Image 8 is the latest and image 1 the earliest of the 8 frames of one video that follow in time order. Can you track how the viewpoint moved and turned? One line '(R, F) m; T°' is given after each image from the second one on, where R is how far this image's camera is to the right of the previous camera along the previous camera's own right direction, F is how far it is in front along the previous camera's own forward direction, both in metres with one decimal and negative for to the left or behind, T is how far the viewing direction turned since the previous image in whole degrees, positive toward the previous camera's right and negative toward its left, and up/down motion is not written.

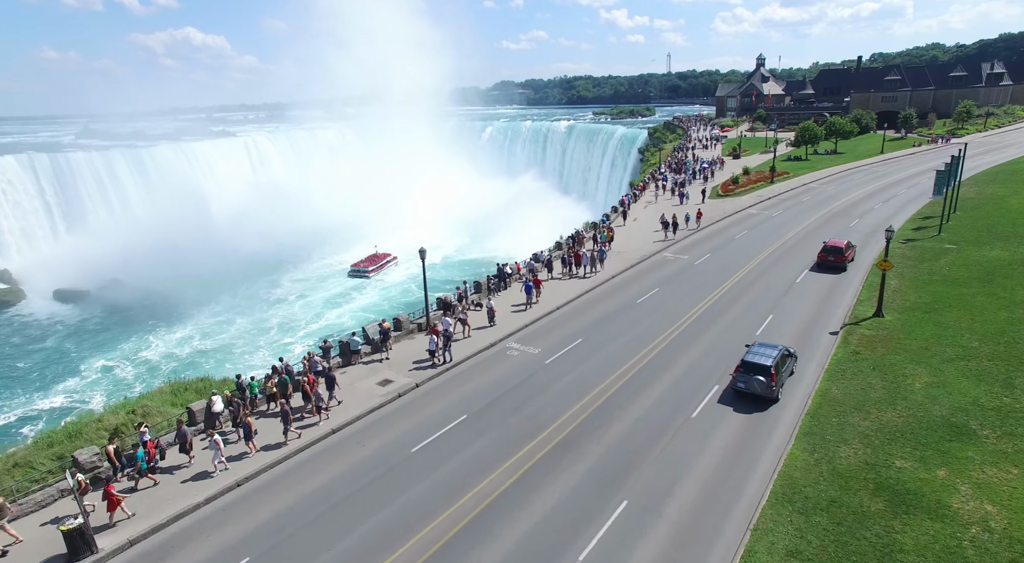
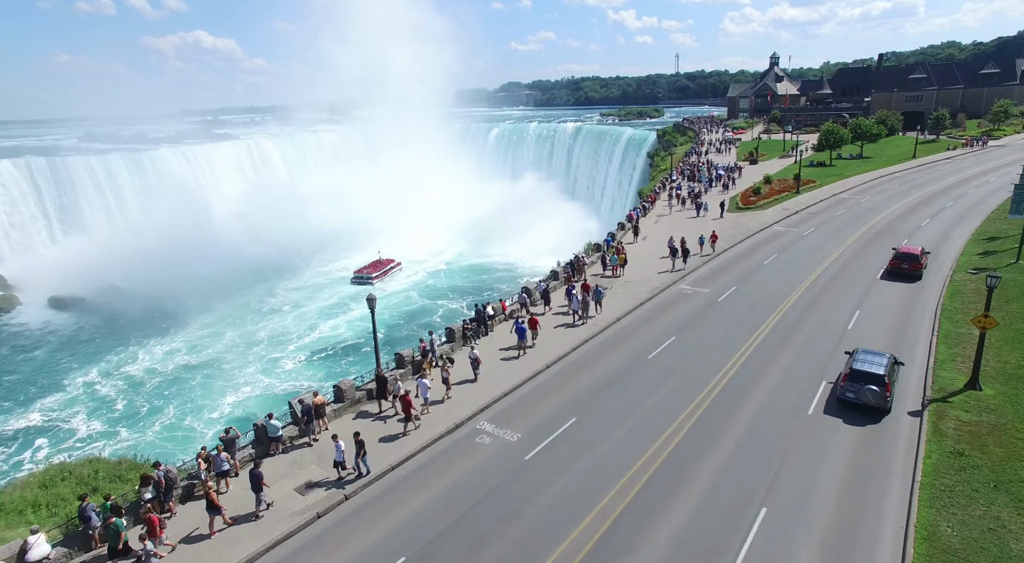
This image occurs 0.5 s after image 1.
(+0.2, +1.1) m; -1°
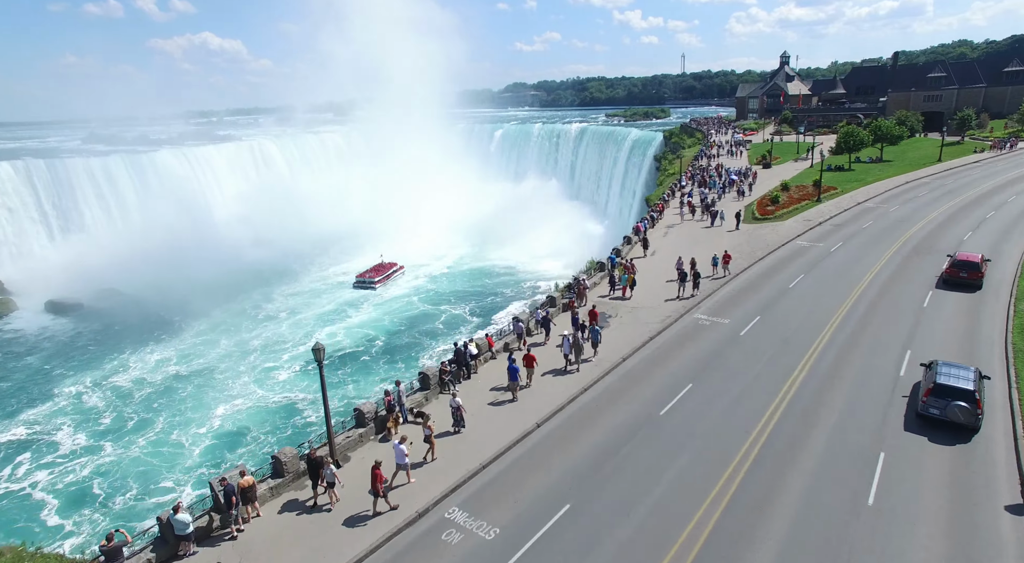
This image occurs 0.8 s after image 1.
(+0.1, +0.7) m; -1°
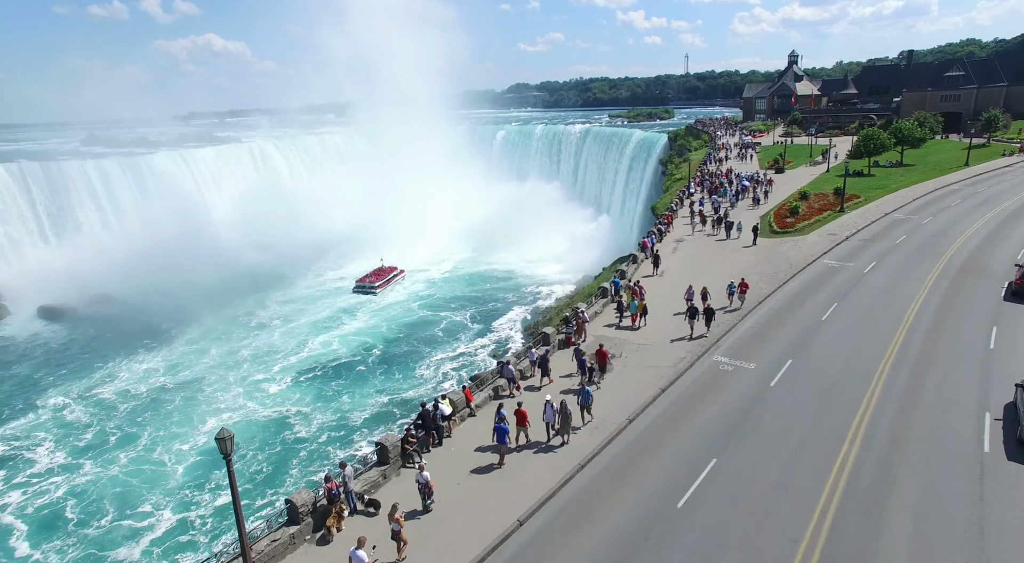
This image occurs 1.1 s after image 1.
(+0.1, +0.7) m; 0°
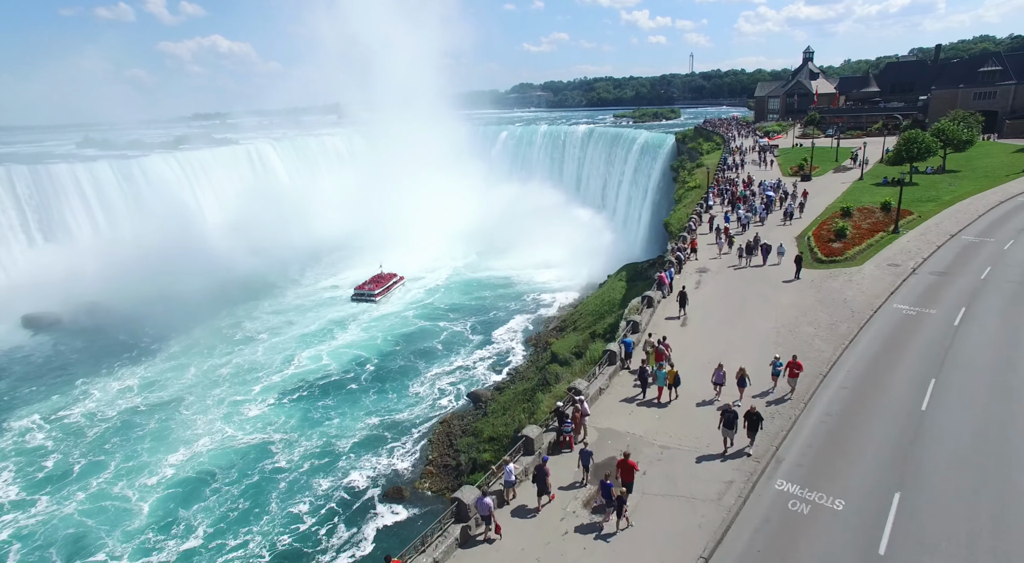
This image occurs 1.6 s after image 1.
(+0.2, +1.3) m; 0°
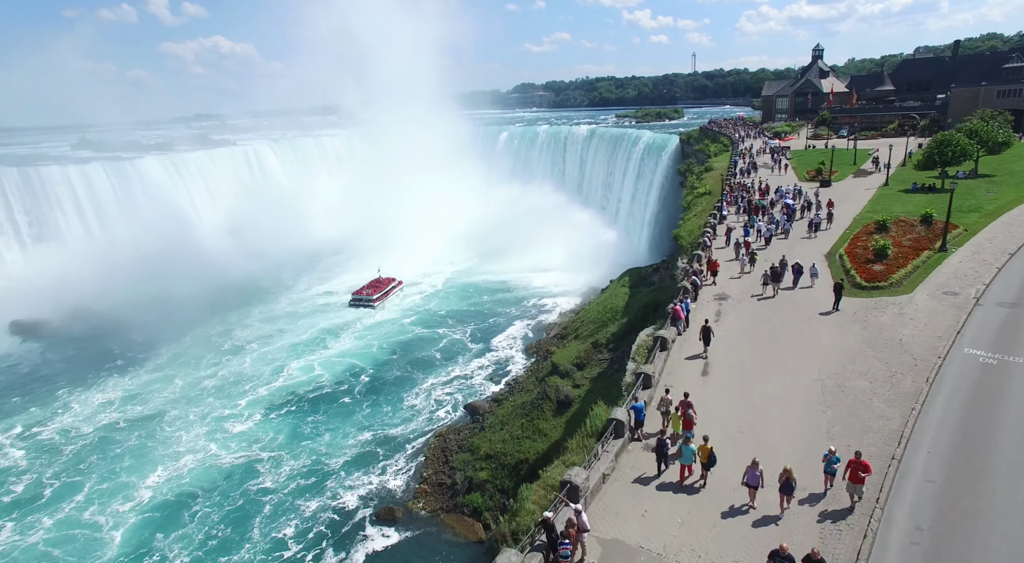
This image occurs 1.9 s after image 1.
(+0.1, +0.9) m; 0°
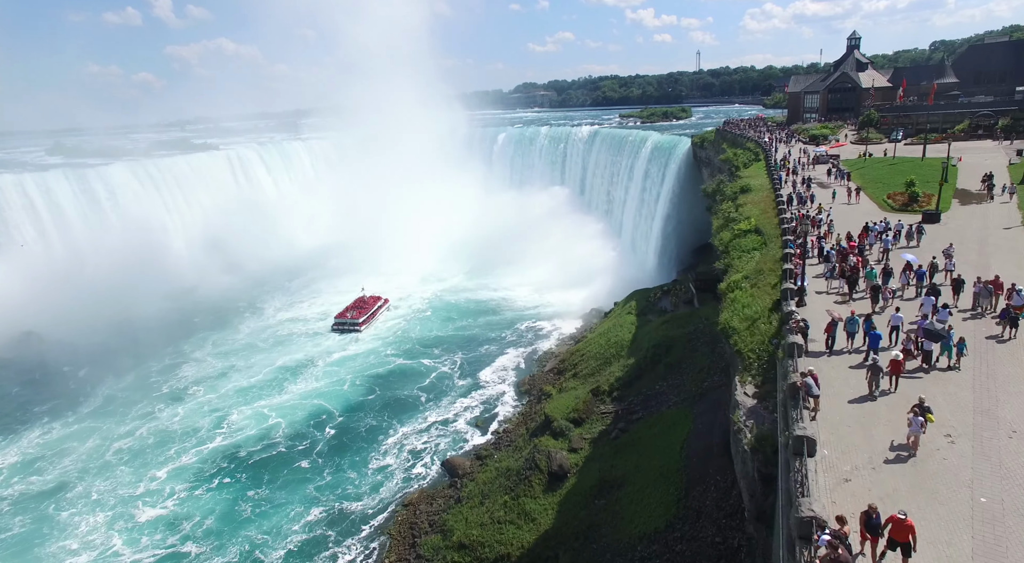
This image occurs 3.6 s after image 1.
(+0.6, +3.5) m; 0°
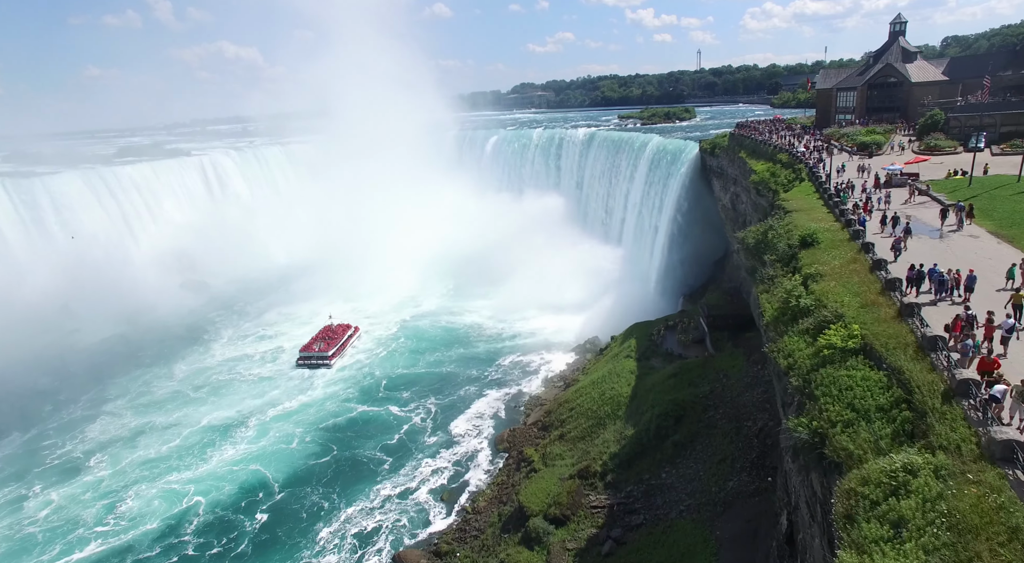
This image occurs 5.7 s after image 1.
(+0.9, +3.8) m; 0°
